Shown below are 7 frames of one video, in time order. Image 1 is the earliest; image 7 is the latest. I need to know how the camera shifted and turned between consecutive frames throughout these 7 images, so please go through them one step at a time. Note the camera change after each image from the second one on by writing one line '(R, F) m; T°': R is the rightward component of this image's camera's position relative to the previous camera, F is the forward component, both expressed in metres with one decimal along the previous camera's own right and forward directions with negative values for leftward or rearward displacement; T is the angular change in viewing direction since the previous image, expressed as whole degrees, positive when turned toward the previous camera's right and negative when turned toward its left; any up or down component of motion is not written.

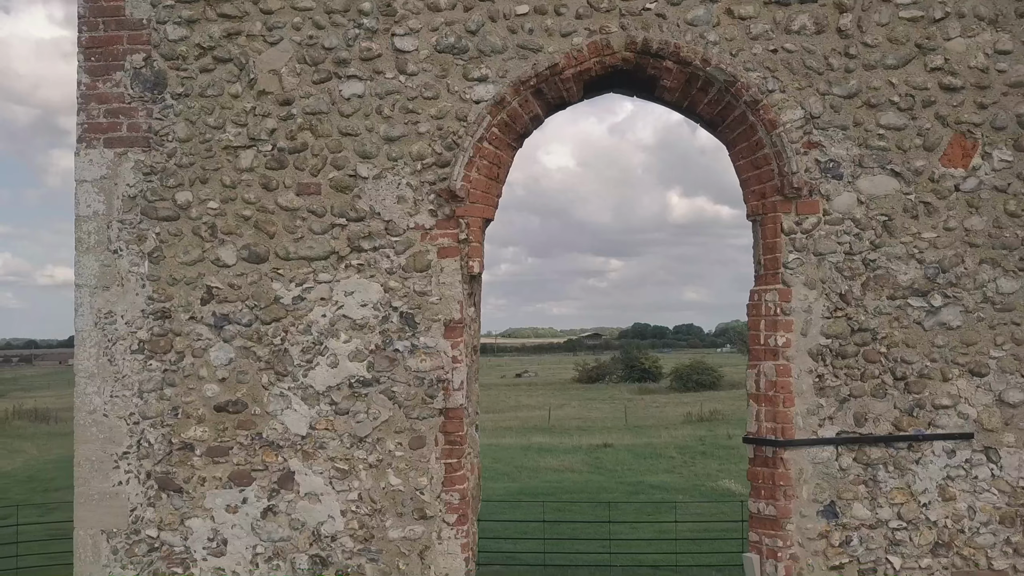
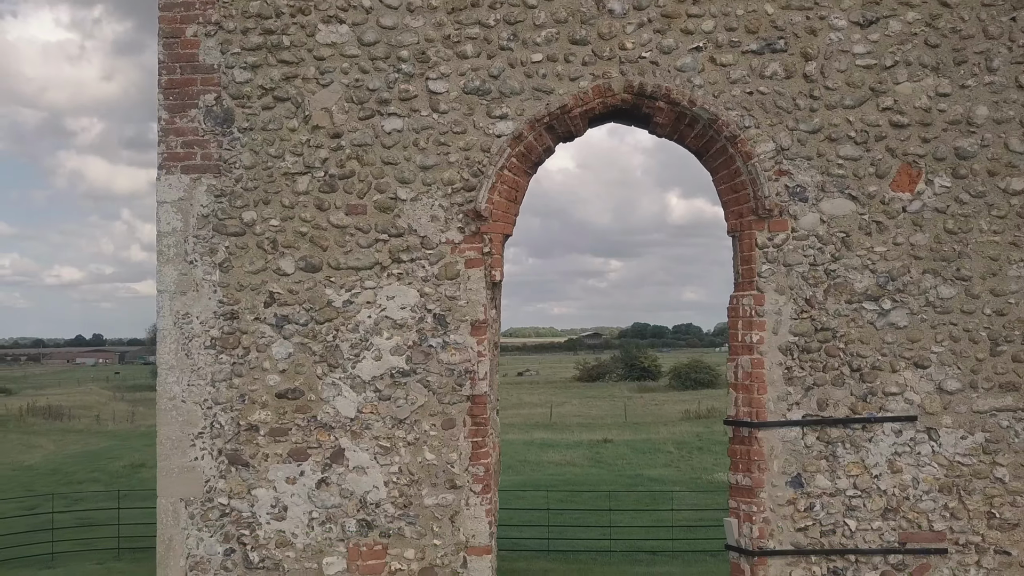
(-0.1, -0.6) m; 0°
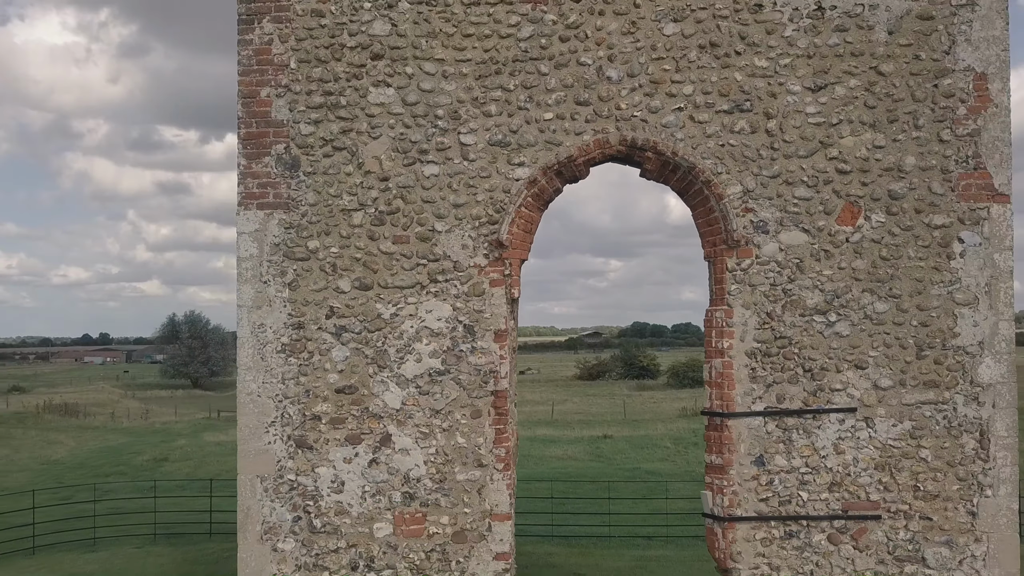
(-0.1, -0.8) m; 0°
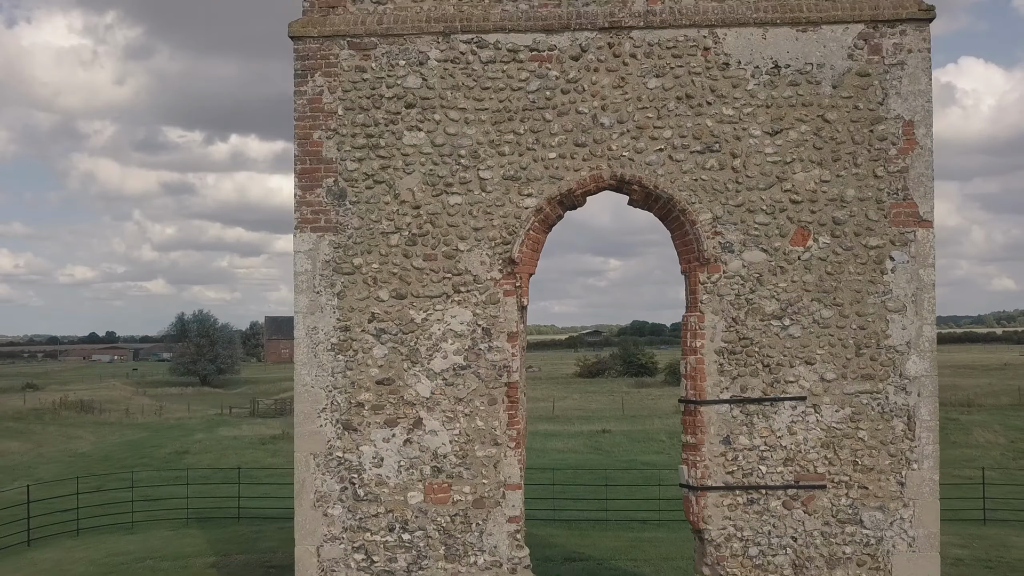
(-0.1, -0.9) m; 0°
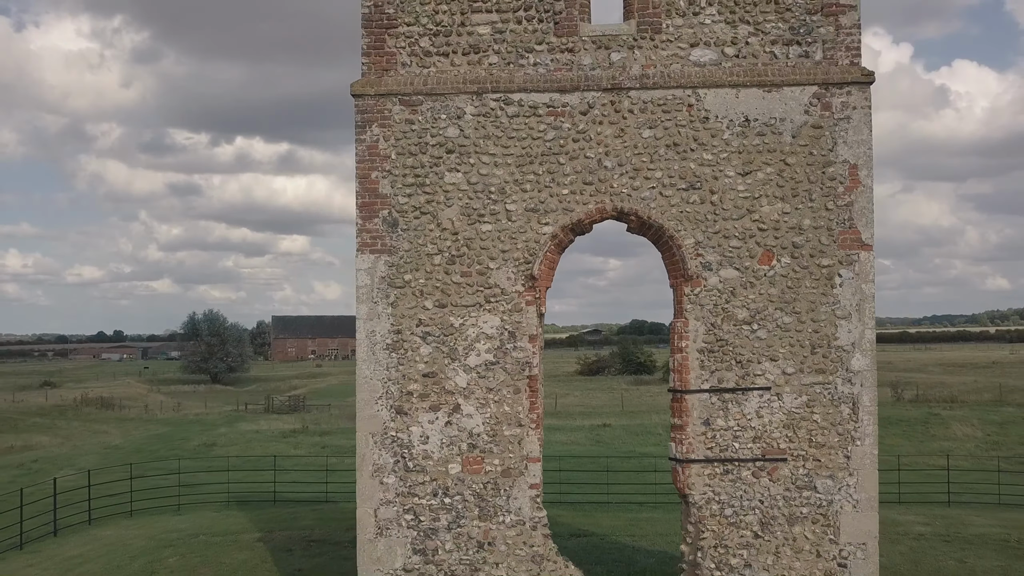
(-0.2, -1.3) m; 0°
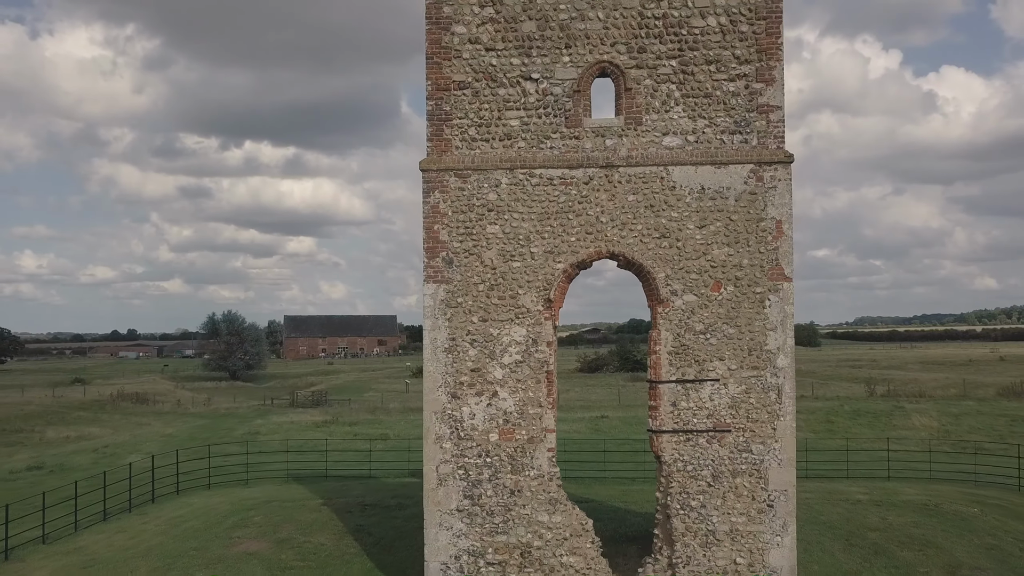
(-0.4, -2.7) m; 0°
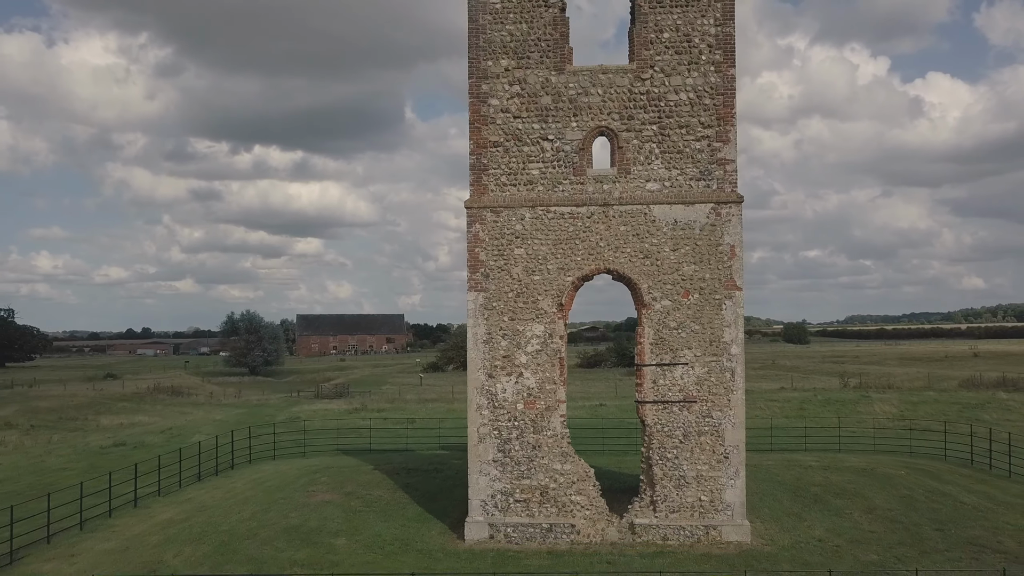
(-0.5, -3.2) m; 0°
